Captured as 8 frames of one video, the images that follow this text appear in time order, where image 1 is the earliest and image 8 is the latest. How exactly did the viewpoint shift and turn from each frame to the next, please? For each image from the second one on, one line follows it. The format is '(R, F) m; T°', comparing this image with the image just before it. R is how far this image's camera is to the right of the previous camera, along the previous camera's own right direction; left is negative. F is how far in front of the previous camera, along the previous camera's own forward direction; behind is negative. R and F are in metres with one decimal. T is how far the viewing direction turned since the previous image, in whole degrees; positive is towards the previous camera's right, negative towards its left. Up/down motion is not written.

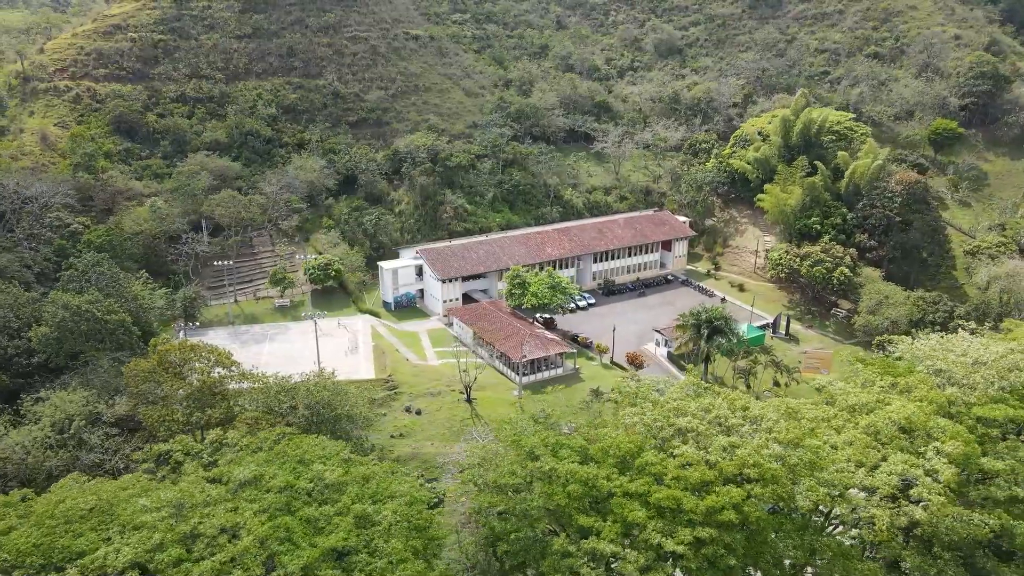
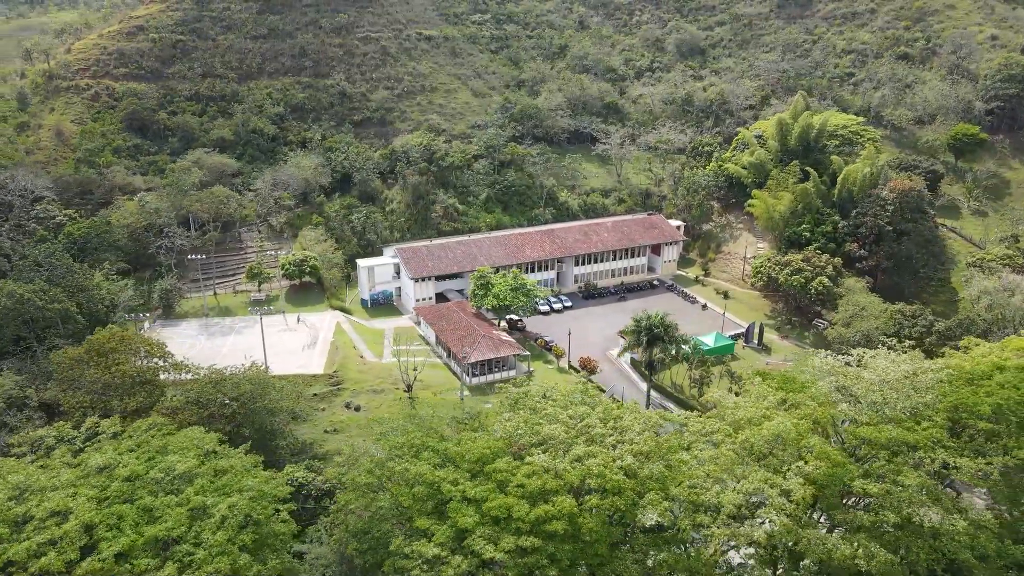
(+6.4, +0.2) m; -5°
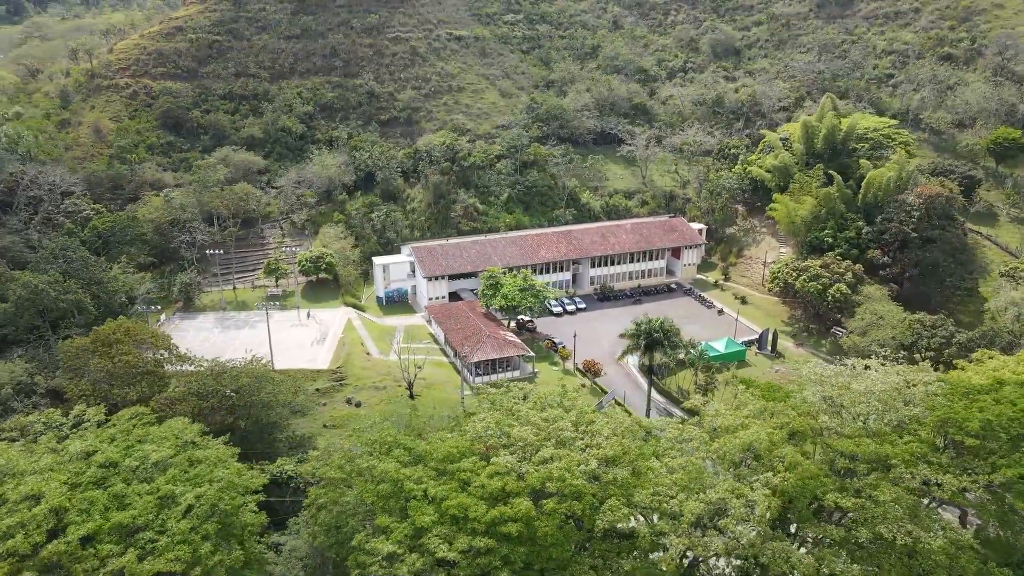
(+2.4, +0.1) m; -3°
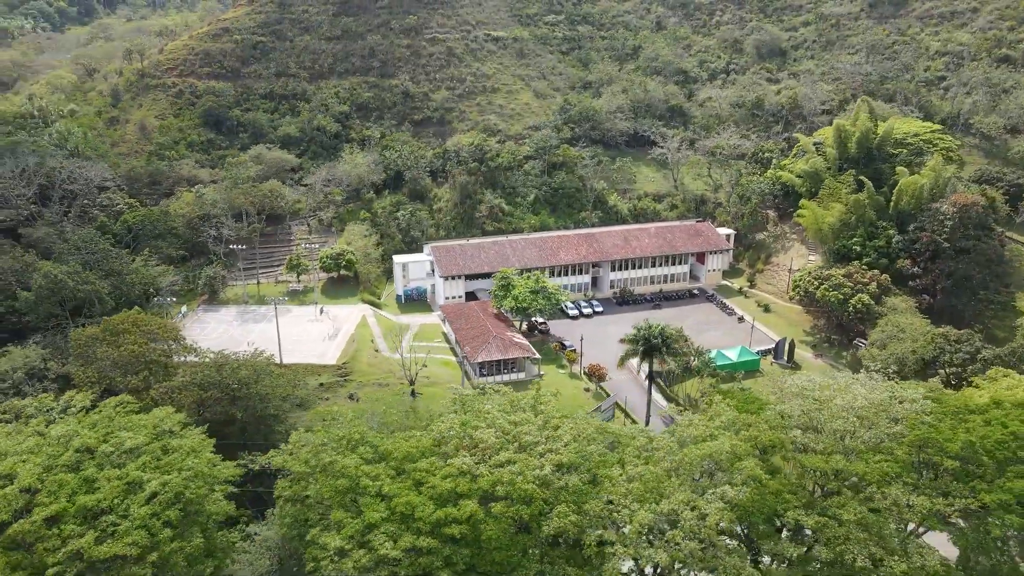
(+3.0, +0.1) m; -4°
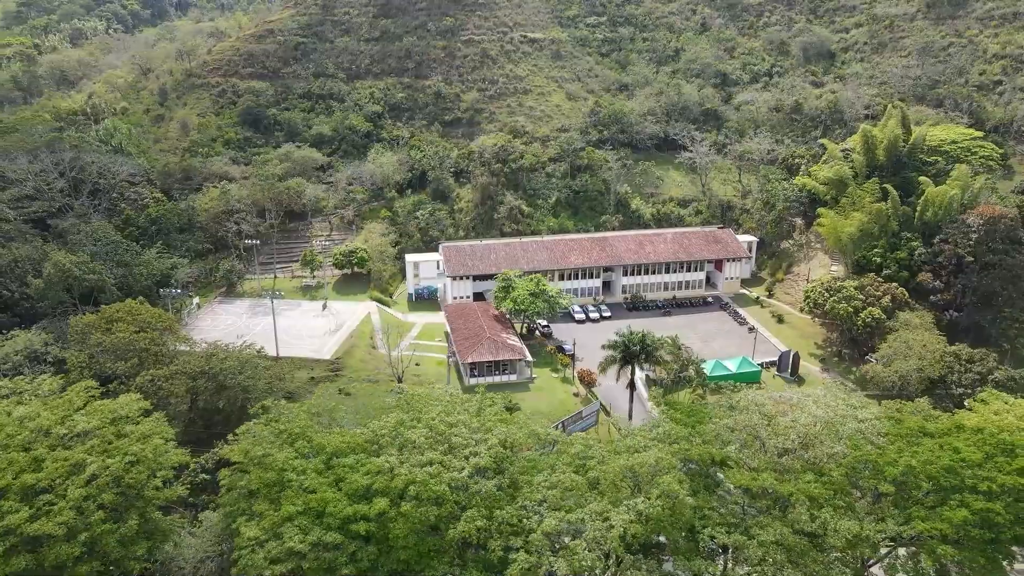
(+4.4, +0.1) m; -5°
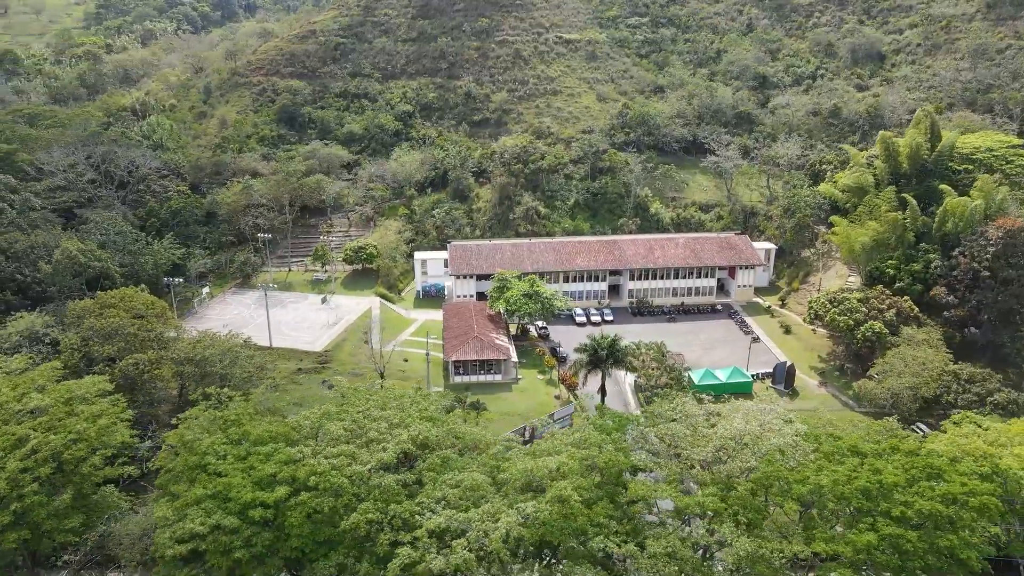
(+5.0, +0.1) m; -5°
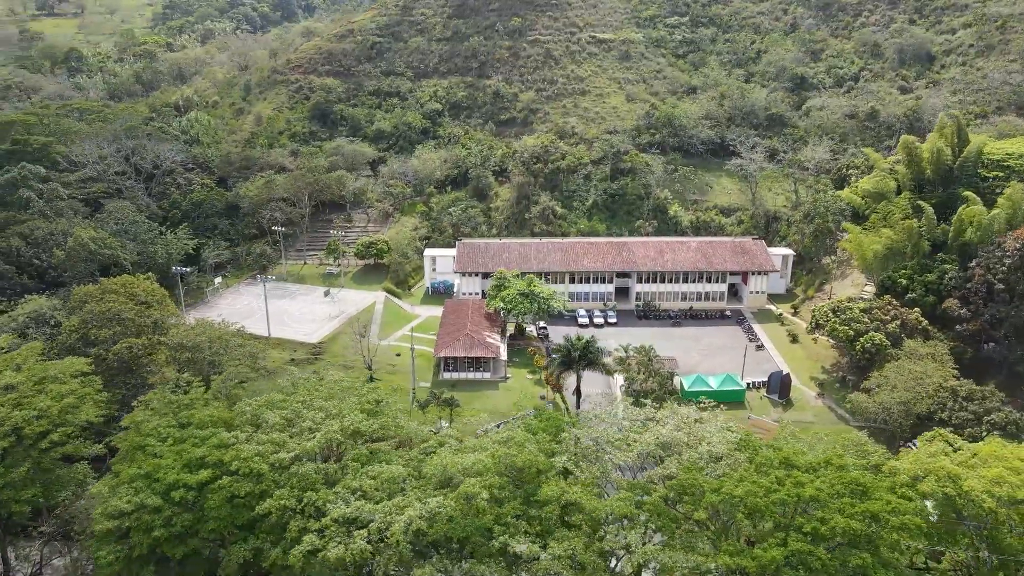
(+4.3, +0.1) m; -5°
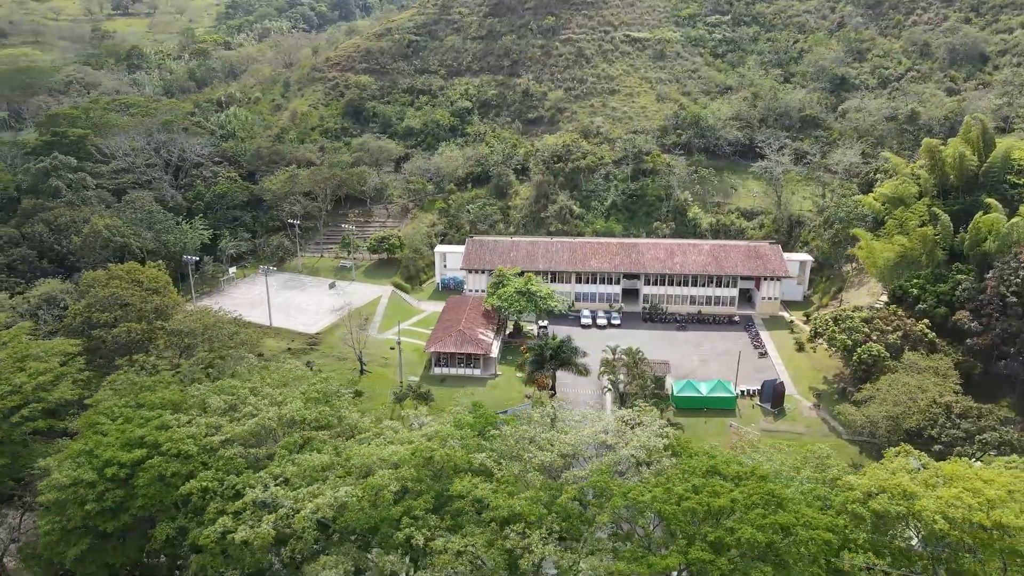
(+4.3, +0.2) m; -5°
